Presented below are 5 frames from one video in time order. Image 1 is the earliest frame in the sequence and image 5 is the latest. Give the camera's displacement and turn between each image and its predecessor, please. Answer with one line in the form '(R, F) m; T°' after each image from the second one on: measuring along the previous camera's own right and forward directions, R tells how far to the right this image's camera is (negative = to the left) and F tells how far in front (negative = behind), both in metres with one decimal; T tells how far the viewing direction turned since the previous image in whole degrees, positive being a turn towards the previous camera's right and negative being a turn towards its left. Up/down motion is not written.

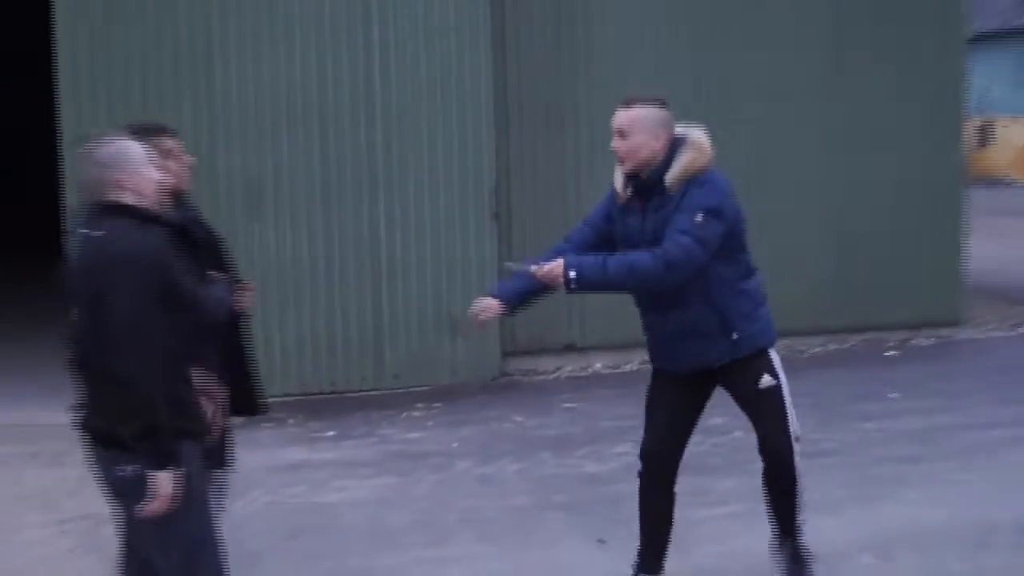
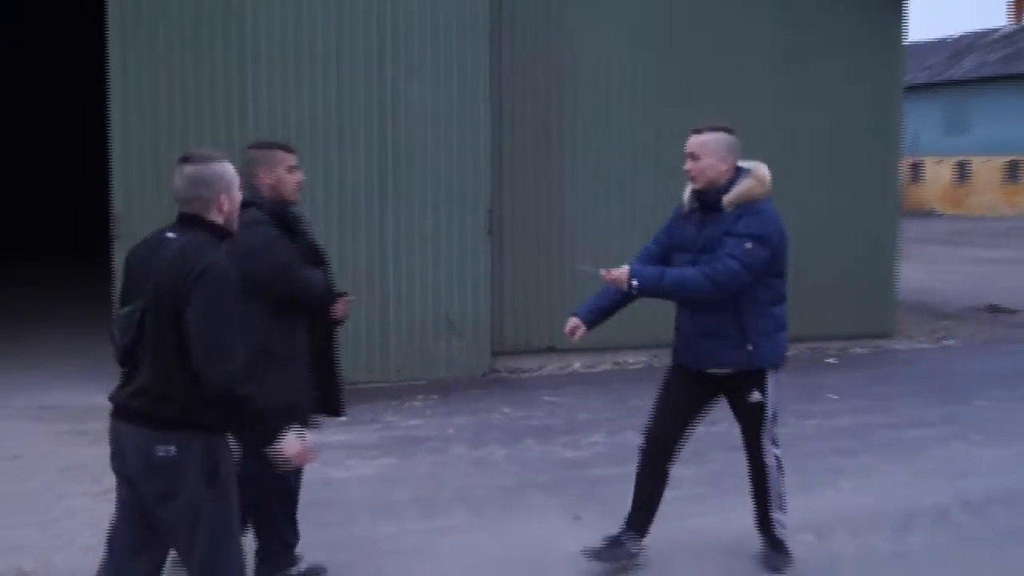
(+0.1, -0.8) m; 0°
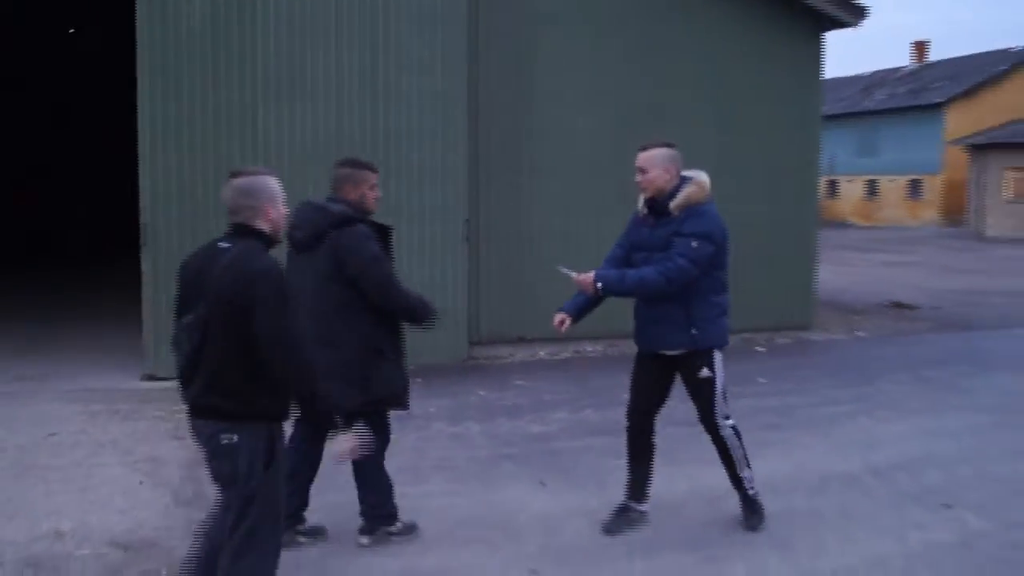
(+0.1, -1.0) m; +1°
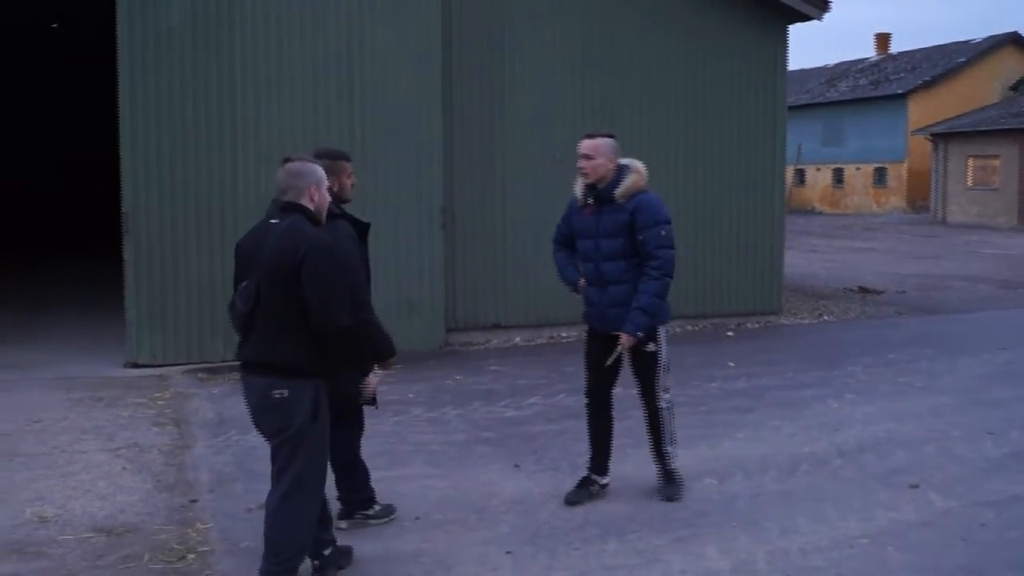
(+0.2, -0.2) m; +1°
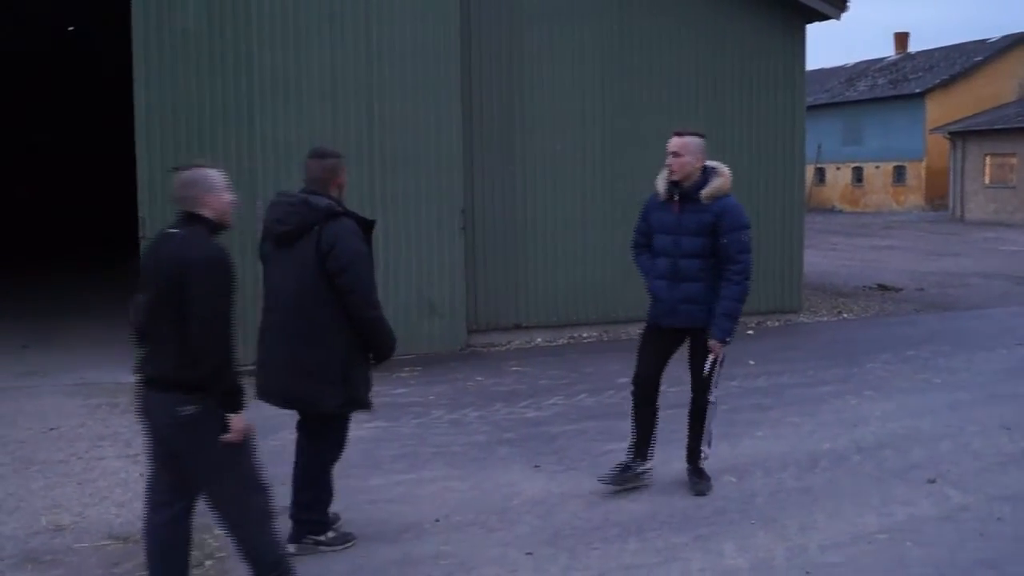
(-0.4, +0.1) m; +1°
